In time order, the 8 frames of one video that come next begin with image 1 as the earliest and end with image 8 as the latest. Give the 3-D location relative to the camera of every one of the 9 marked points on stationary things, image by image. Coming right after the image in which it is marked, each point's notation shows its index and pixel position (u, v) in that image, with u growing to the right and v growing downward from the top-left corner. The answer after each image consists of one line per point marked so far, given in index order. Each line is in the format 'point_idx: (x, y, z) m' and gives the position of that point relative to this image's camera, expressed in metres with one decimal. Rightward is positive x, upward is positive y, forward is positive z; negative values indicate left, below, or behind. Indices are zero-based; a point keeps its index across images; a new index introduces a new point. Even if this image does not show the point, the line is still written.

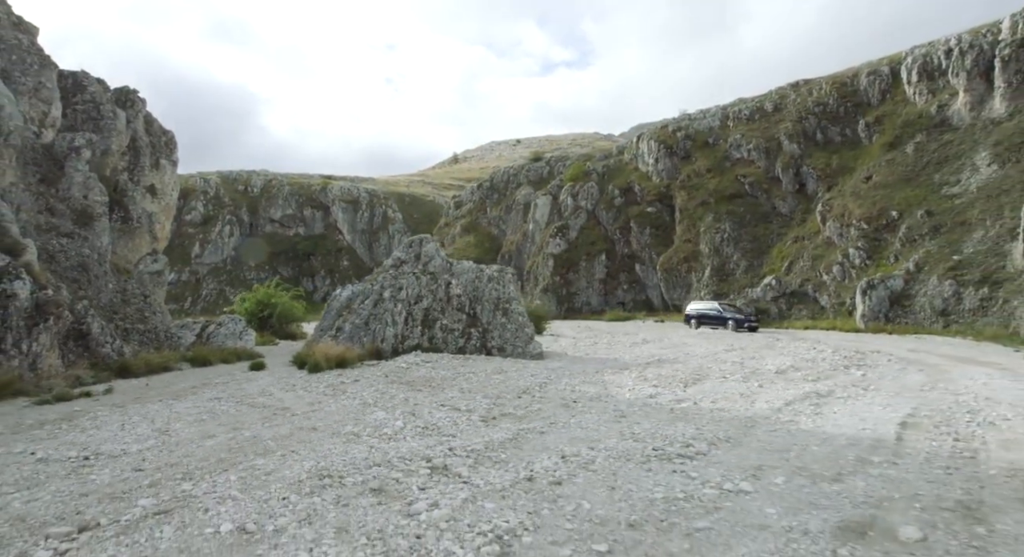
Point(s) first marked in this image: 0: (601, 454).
0: (+1.5, -2.8, +9.0) m
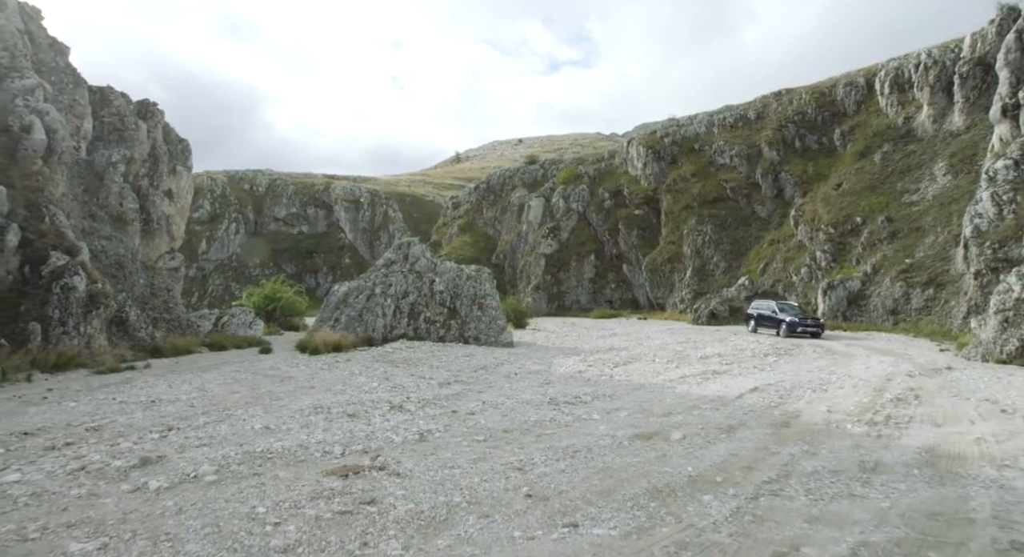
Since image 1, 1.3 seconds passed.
0: (+0.1, -2.8, +12.8) m
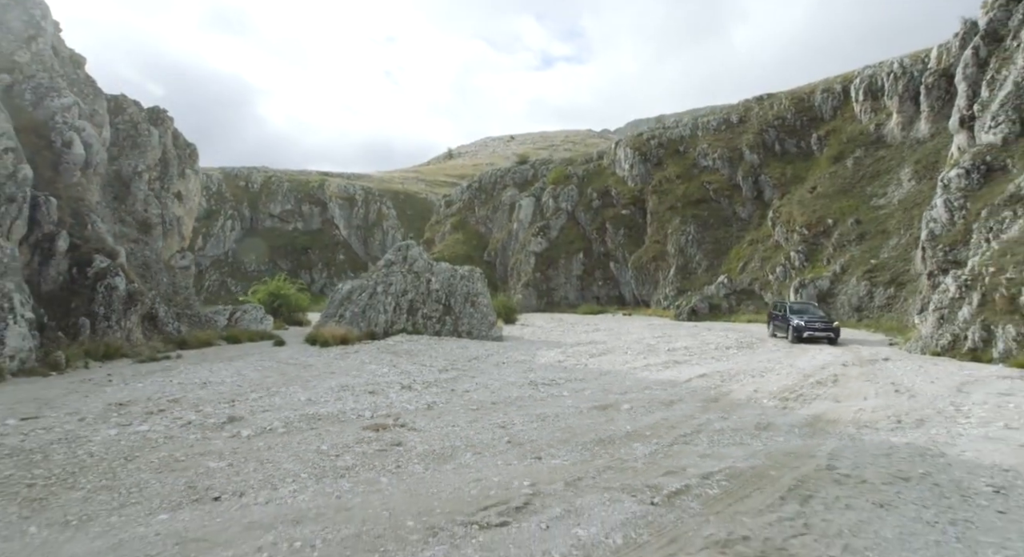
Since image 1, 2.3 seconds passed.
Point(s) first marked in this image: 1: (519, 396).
0: (-0.3, -3.0, +15.7) m
1: (+0.2, -2.9, +13.7) m
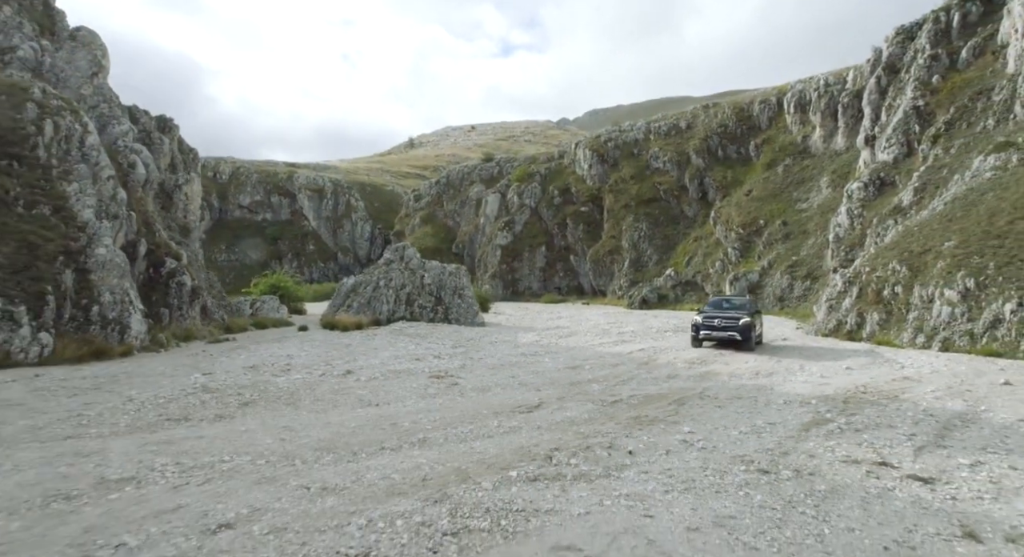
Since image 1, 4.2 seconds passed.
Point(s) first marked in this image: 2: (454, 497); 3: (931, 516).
0: (-0.4, -3.1, +22.4) m
1: (+0.2, -3.0, +20.4) m
2: (-0.9, -3.2, +8.2) m
3: (+5.9, -3.3, +7.7) m
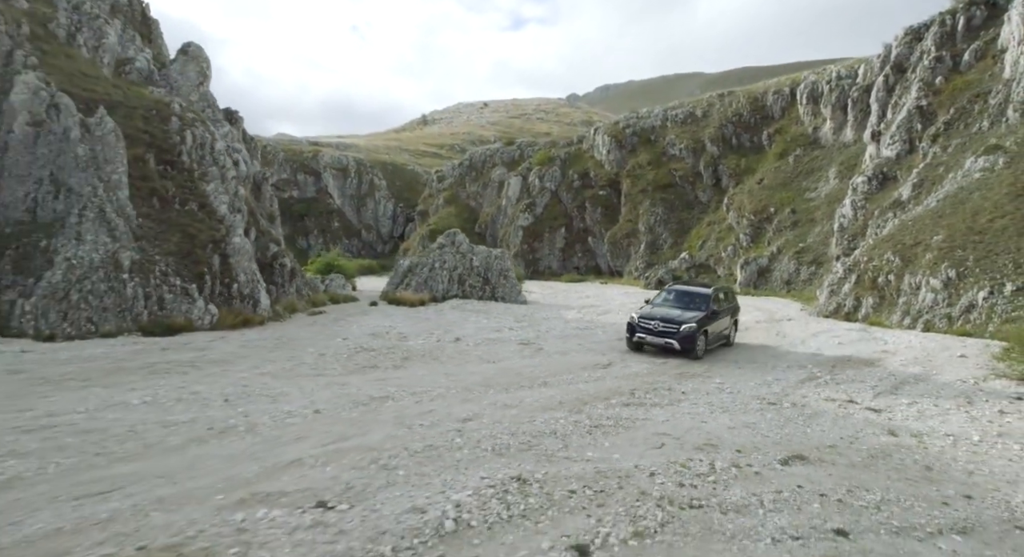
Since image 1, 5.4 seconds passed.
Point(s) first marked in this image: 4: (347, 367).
0: (+2.3, -2.5, +27.6) m
1: (+2.9, -2.5, +25.6) m
2: (+1.7, -3.2, +13.5) m
3: (+8.4, -3.4, +12.9) m
4: (-4.9, -2.6, +16.5) m
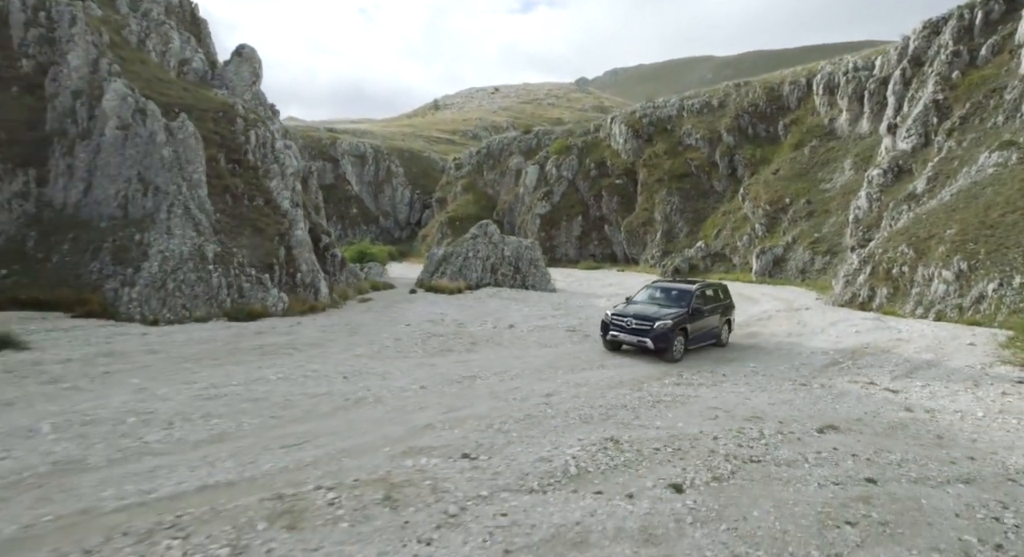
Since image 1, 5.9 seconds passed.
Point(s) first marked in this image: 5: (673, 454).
0: (+4.4, -2.0, +29.8) m
1: (+5.0, -2.1, +27.8) m
2: (+3.7, -3.1, +15.8) m
3: (+10.4, -3.4, +15.1) m
4: (-2.9, -2.4, +18.8) m
5: (+3.1, -3.4, +10.7) m
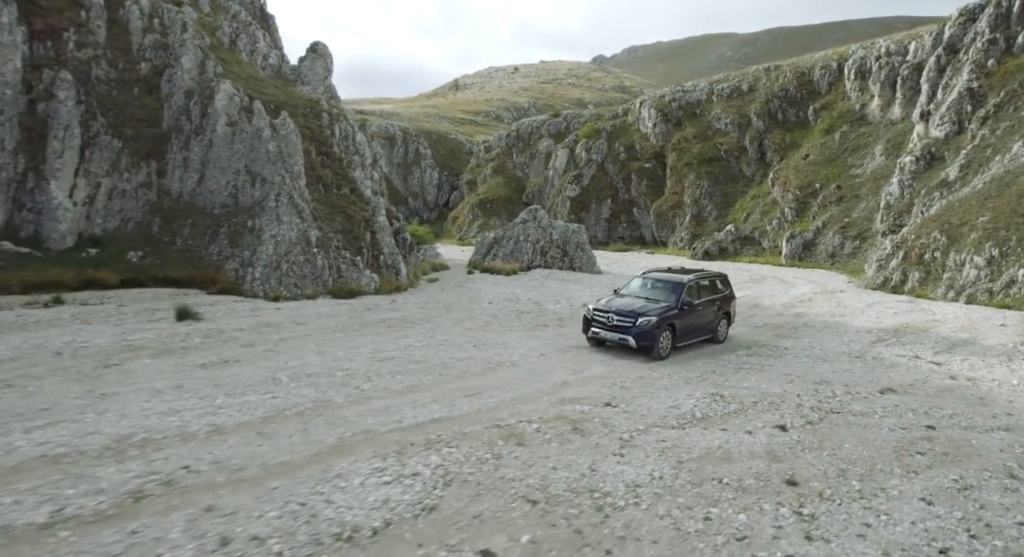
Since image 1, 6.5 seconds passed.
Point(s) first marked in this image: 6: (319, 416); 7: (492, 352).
0: (+8.1, -1.0, +32.5) m
1: (+8.5, -1.3, +30.5) m
2: (+6.9, -2.7, +18.5) m
3: (+13.6, -3.0, +17.8) m
4: (+0.4, -1.8, +21.7) m
5: (+6.3, -3.1, +13.5) m
6: (-3.9, -2.8, +11.4) m
7: (-0.6, -2.3, +17.3) m
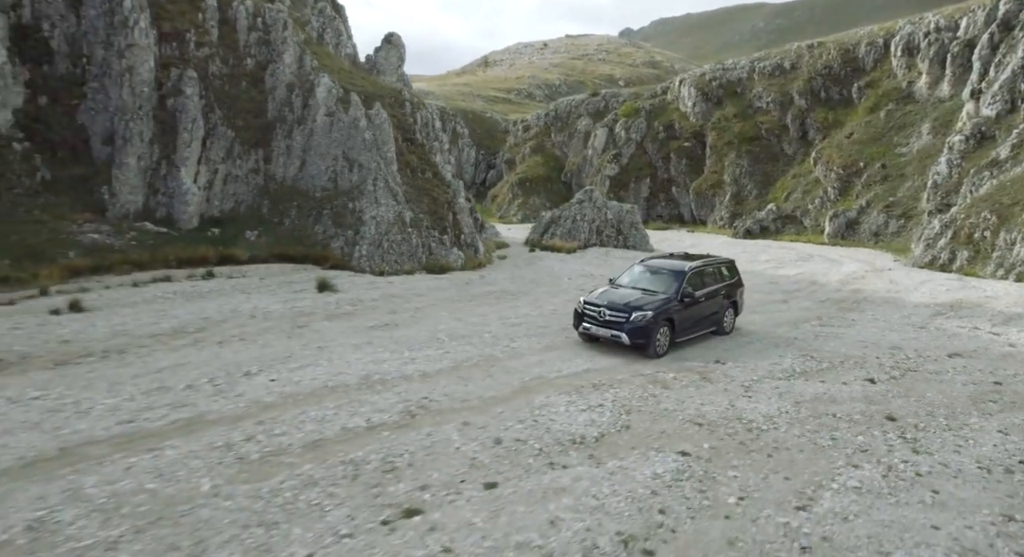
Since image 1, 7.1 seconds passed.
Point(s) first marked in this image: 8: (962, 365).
0: (+12.4, +0.3, +34.7) m
1: (+12.8, 0.0, +32.7) m
2: (+10.7, -1.8, +20.9) m
3: (+17.3, -2.2, +19.8) m
4: (+4.3, -0.8, +24.3) m
5: (+9.8, -2.5, +15.9) m
6: (-0.5, -2.2, +14.1) m
7: (+3.1, -1.5, +19.9) m
8: (+13.5, -2.6, +16.7) m
